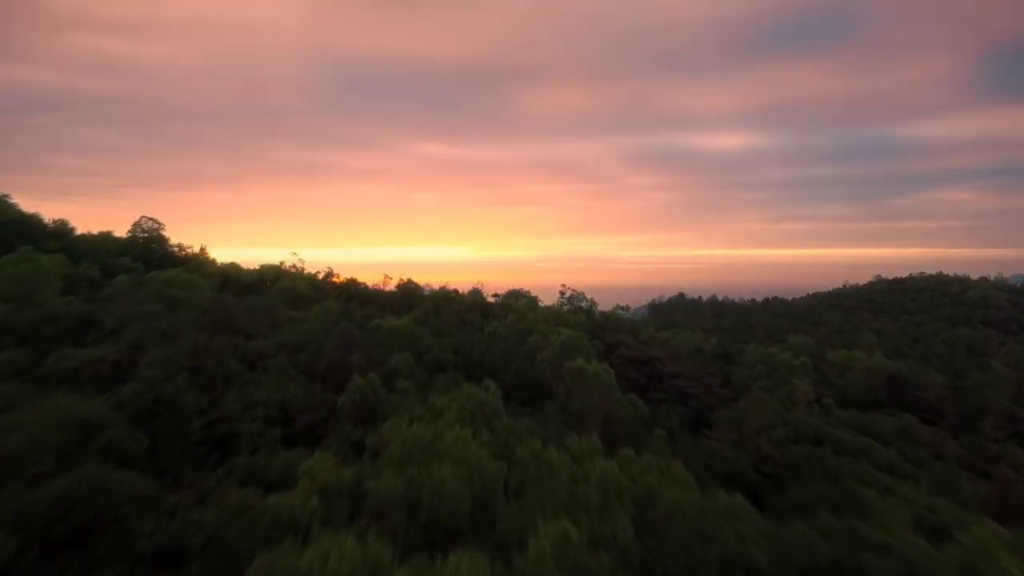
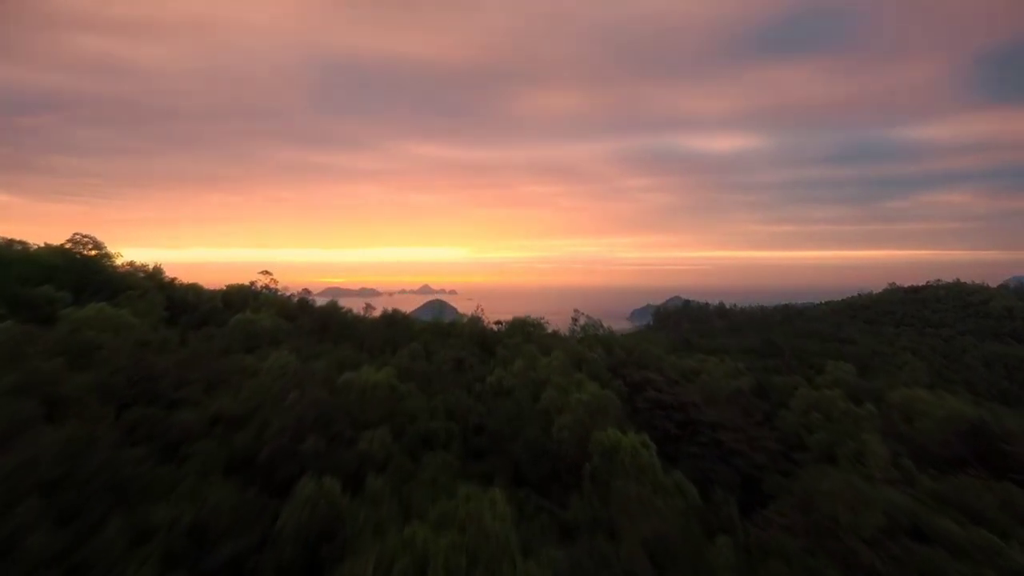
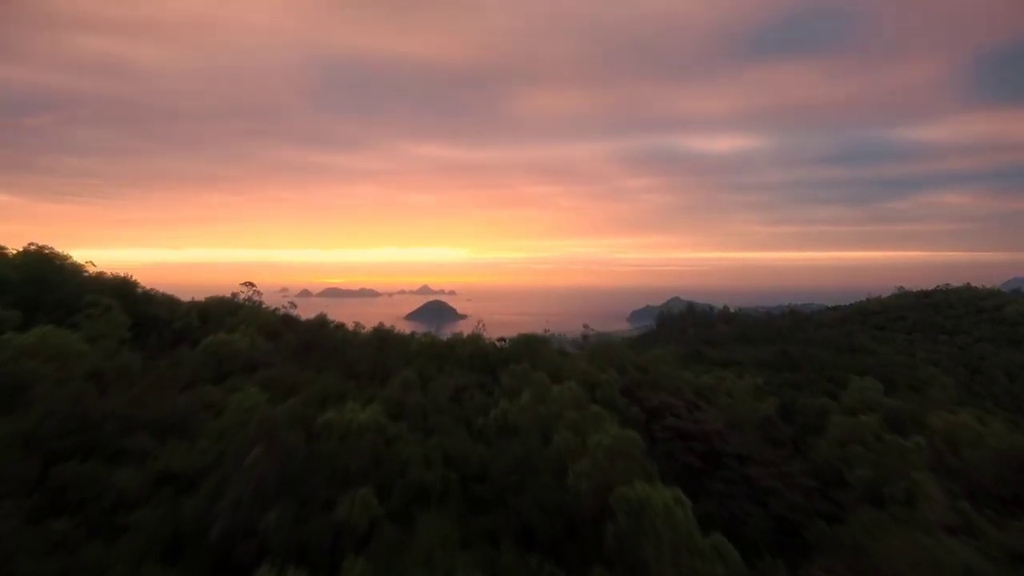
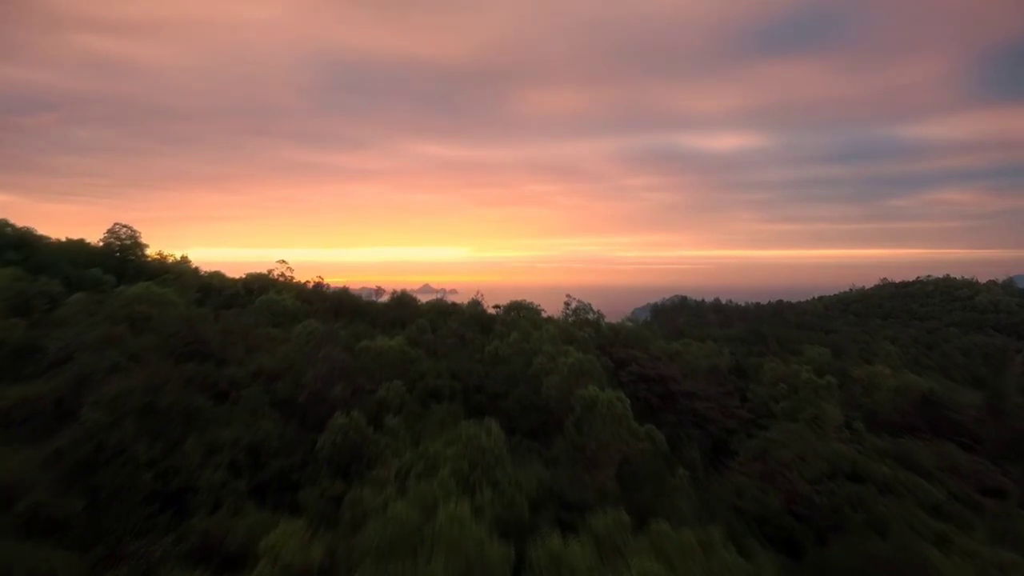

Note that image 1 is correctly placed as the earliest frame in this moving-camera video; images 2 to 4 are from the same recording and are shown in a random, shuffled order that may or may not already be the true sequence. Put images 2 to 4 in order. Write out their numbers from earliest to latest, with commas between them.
4, 2, 3
